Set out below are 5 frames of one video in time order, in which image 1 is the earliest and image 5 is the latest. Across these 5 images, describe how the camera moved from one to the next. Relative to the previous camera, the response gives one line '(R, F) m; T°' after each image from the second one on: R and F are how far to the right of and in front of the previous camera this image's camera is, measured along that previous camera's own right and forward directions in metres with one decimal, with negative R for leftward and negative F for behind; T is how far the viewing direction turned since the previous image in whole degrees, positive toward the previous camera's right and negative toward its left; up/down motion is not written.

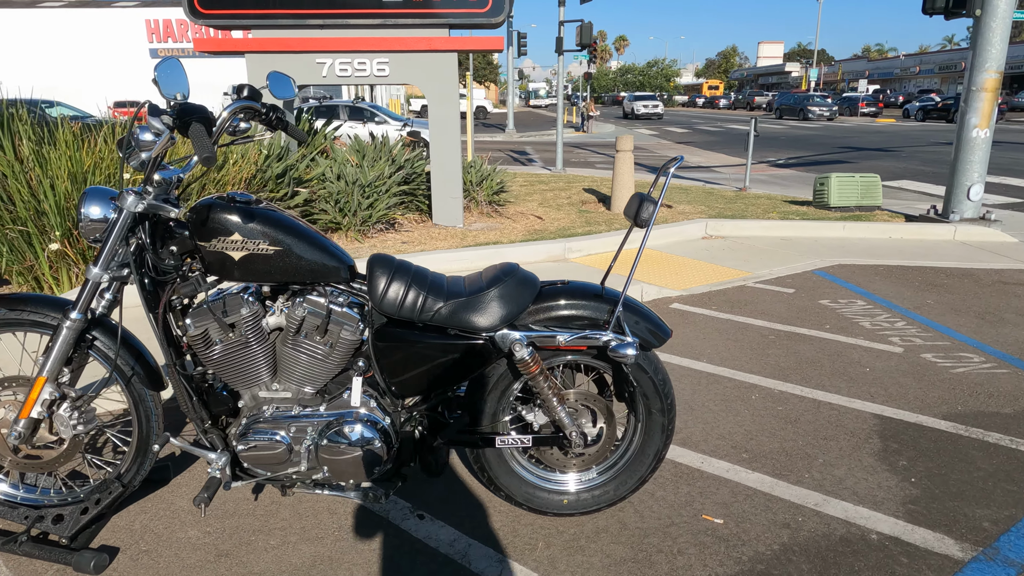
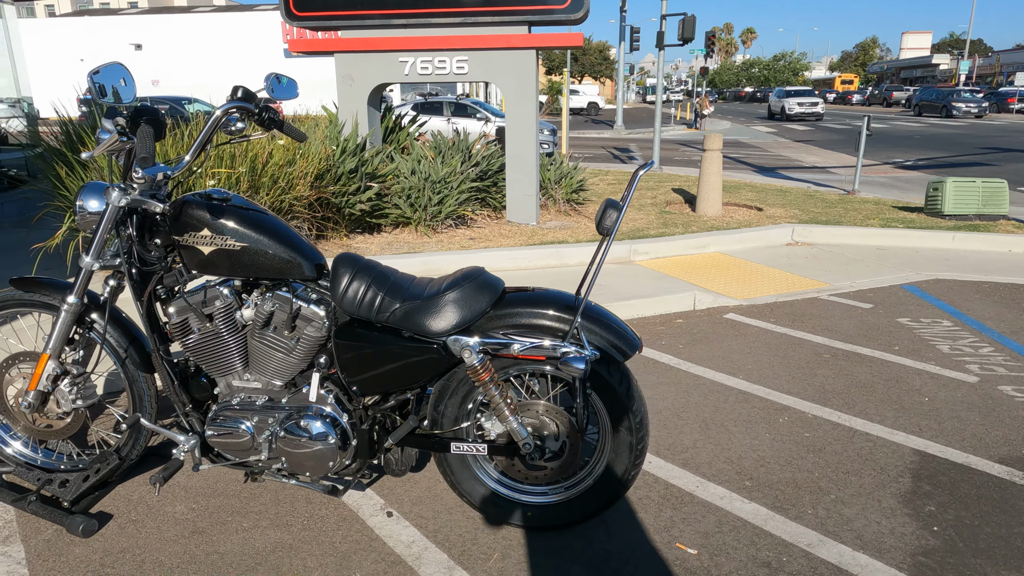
(+0.6, +0.1) m; -9°
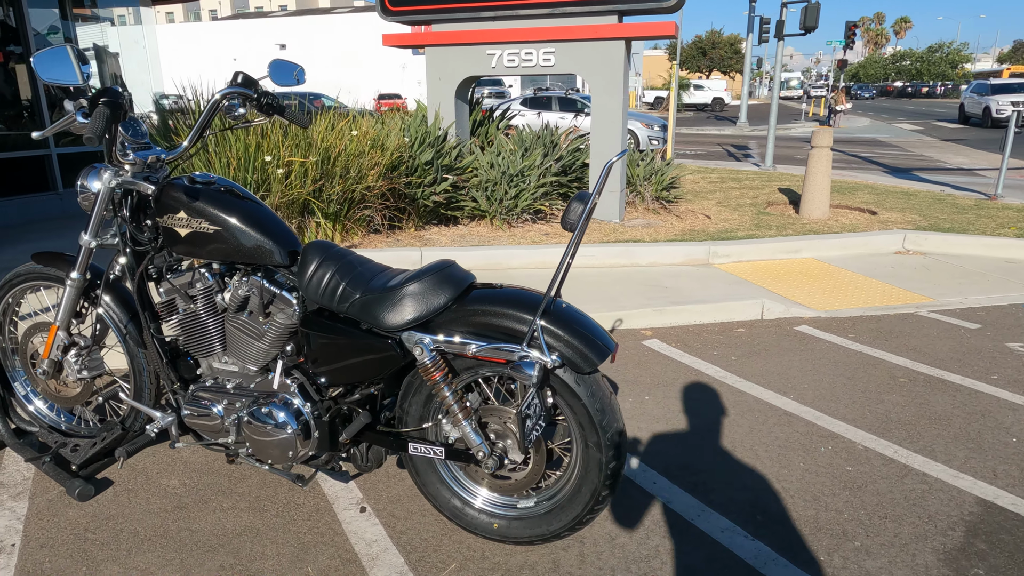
(+0.6, +0.2) m; -10°
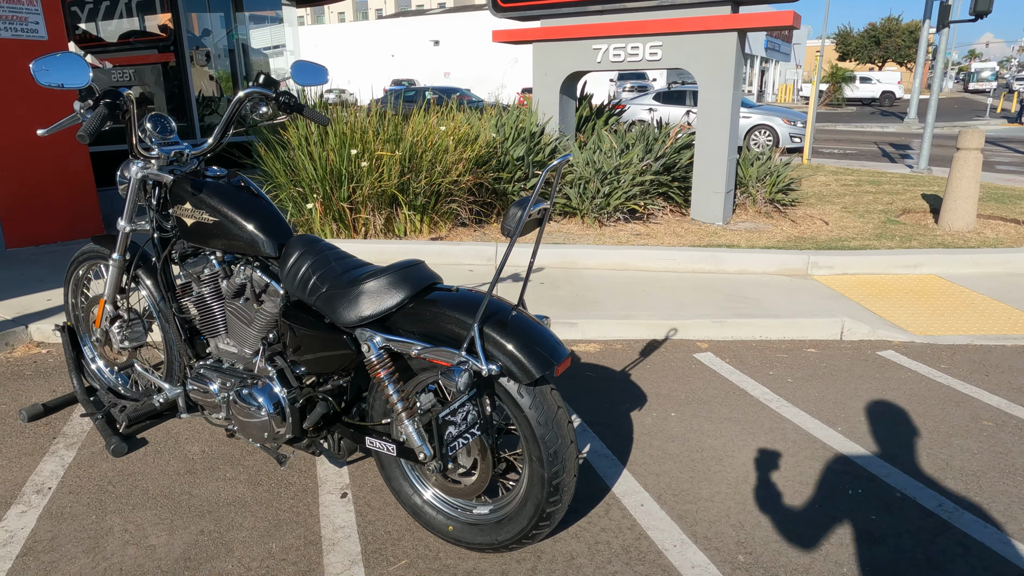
(+0.7, +0.1) m; -12°
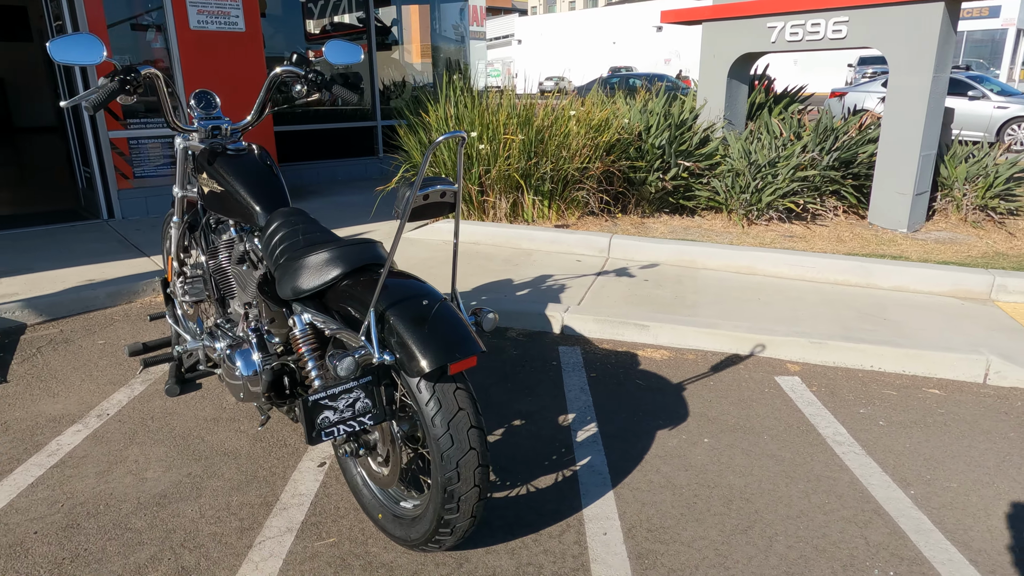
(+1.0, +0.4) m; -18°
